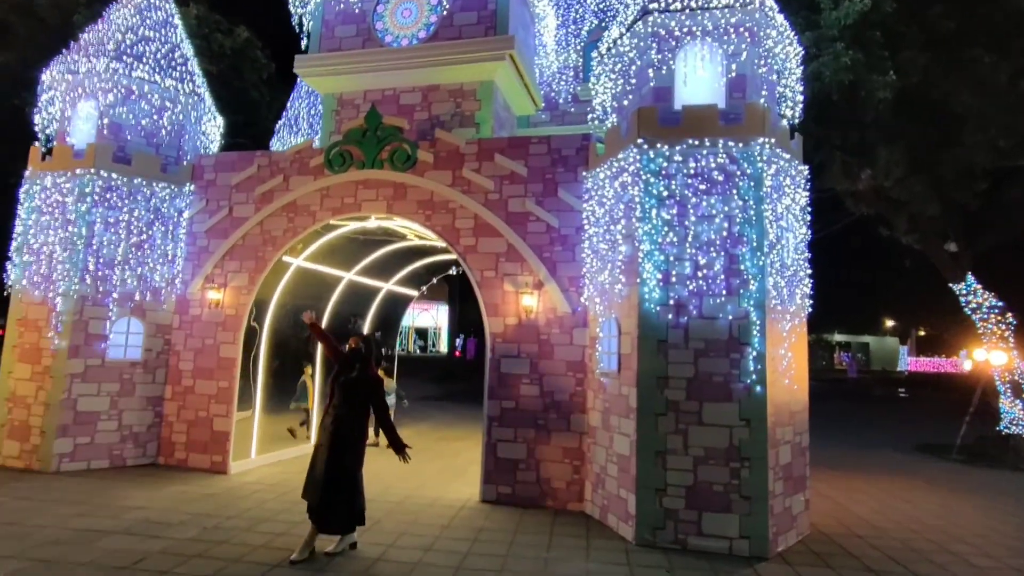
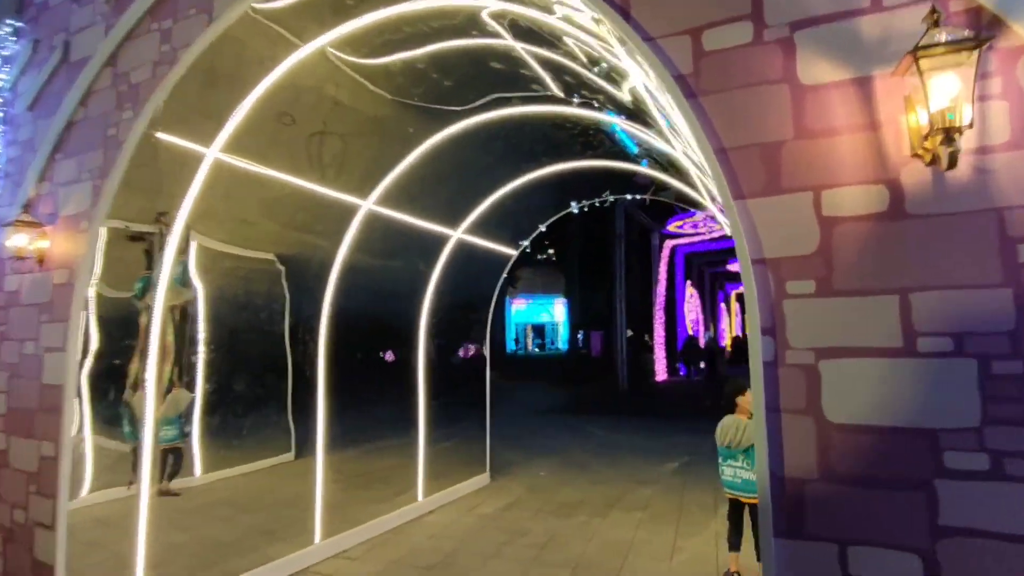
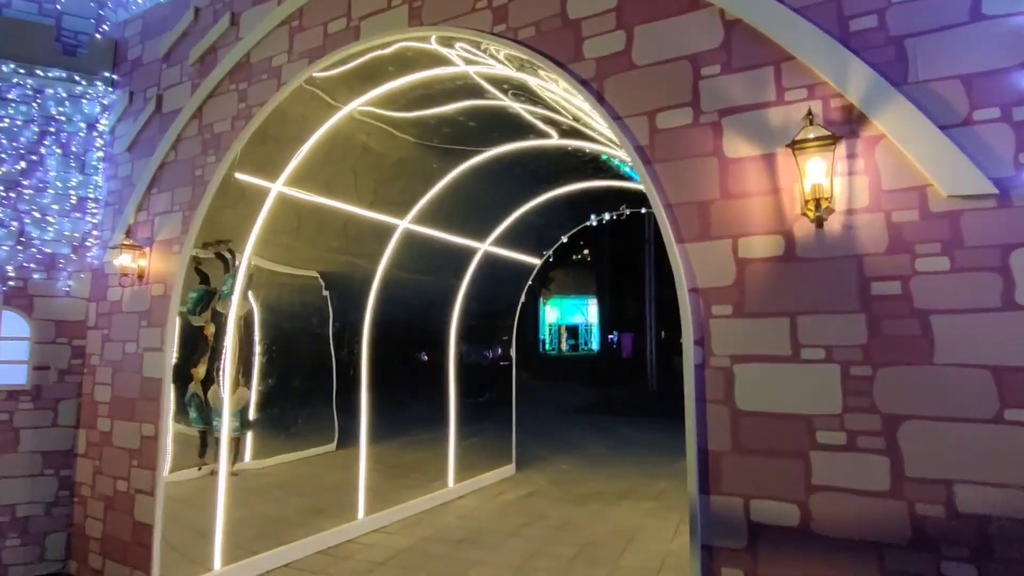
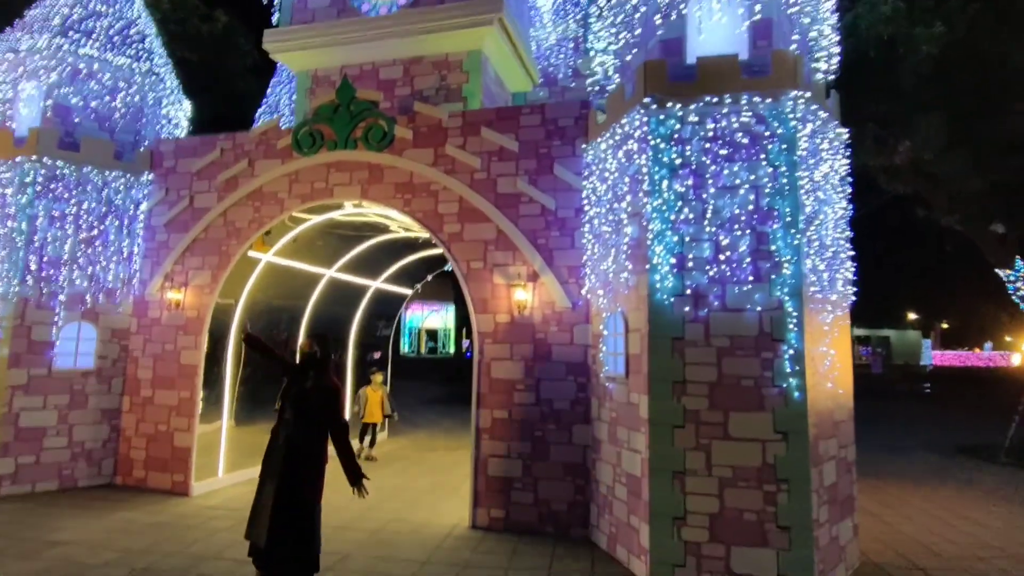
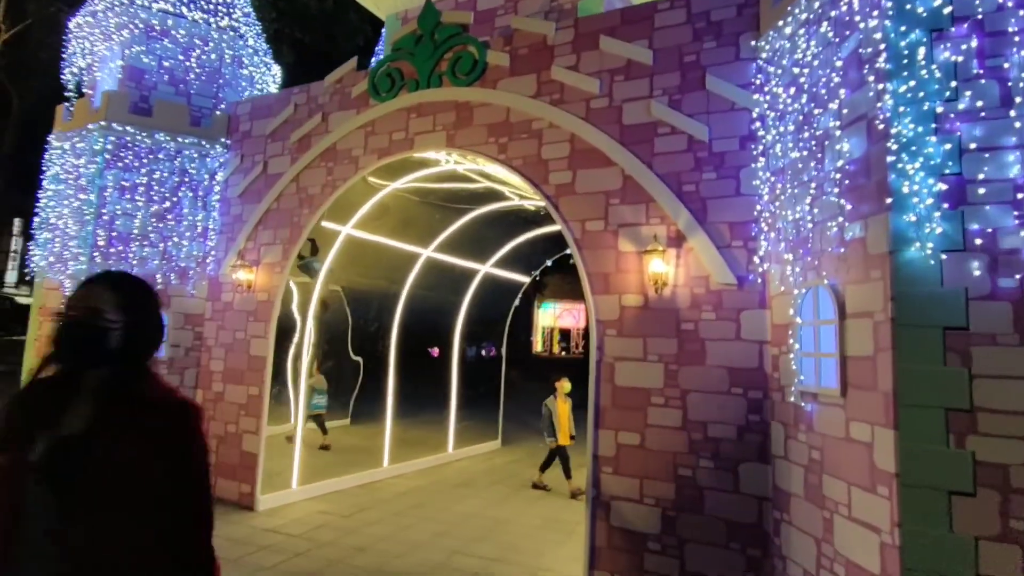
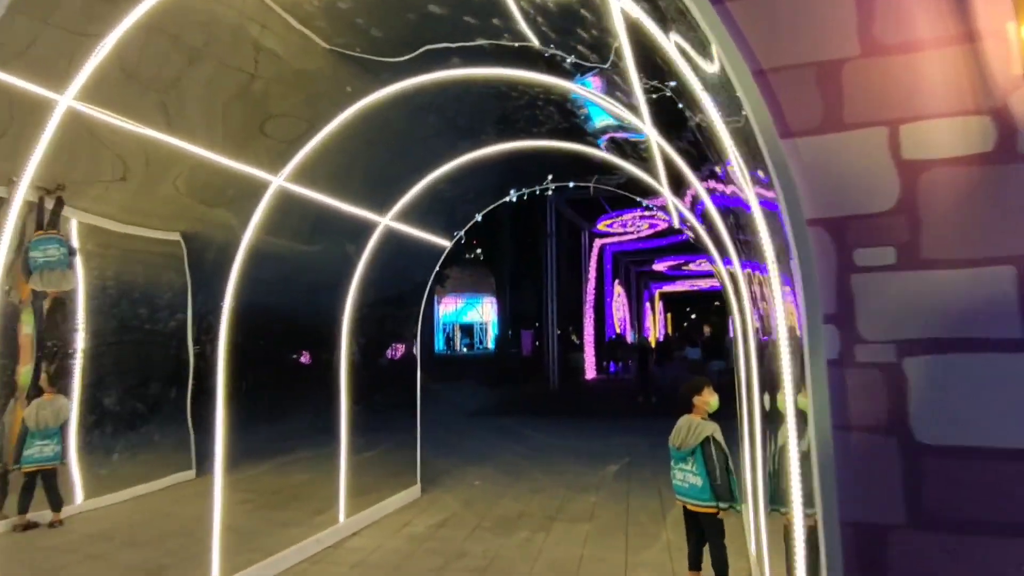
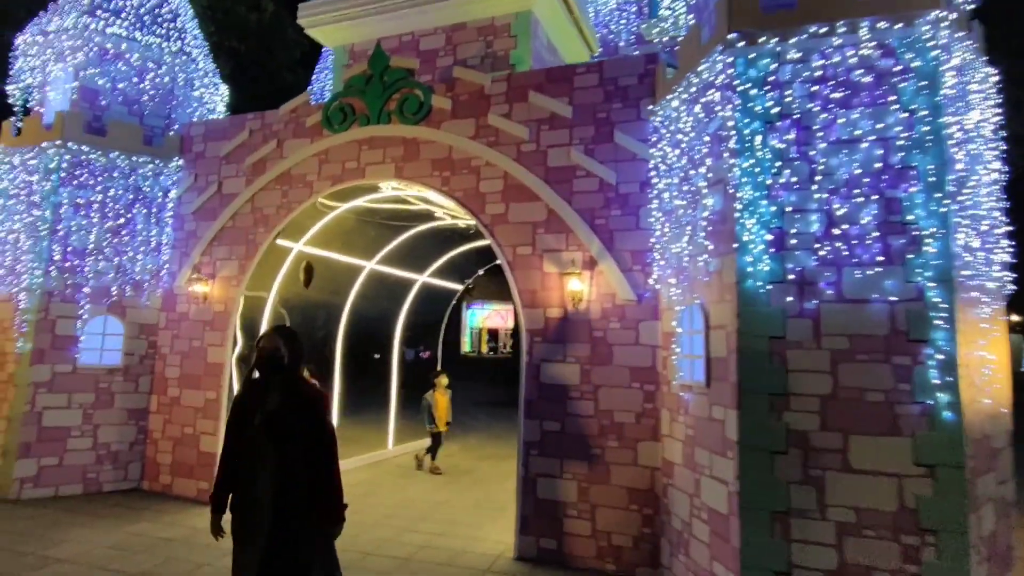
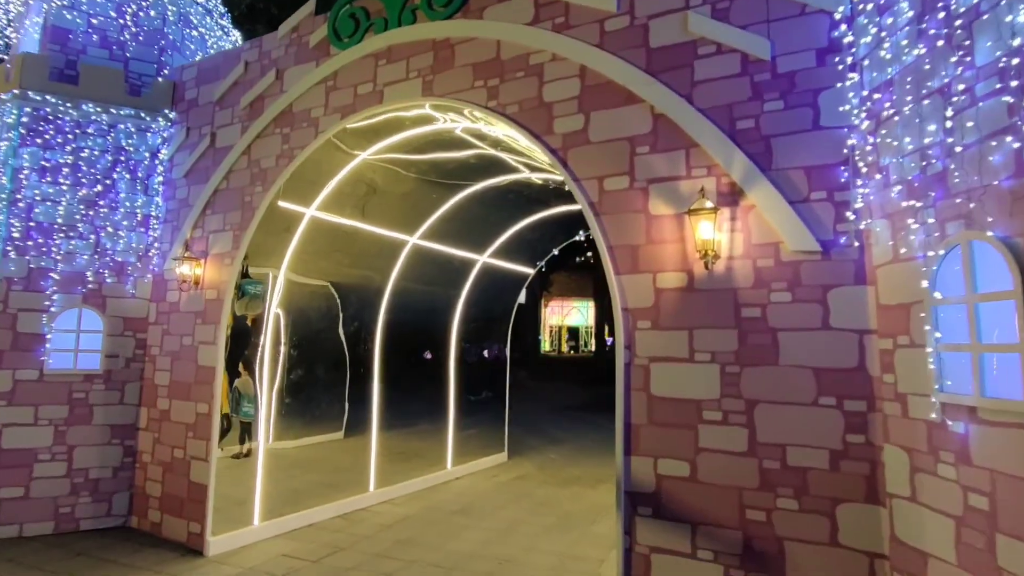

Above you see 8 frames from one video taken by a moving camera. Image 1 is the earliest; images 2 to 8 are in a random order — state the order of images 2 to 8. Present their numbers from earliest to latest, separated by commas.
4, 7, 5, 8, 3, 2, 6
